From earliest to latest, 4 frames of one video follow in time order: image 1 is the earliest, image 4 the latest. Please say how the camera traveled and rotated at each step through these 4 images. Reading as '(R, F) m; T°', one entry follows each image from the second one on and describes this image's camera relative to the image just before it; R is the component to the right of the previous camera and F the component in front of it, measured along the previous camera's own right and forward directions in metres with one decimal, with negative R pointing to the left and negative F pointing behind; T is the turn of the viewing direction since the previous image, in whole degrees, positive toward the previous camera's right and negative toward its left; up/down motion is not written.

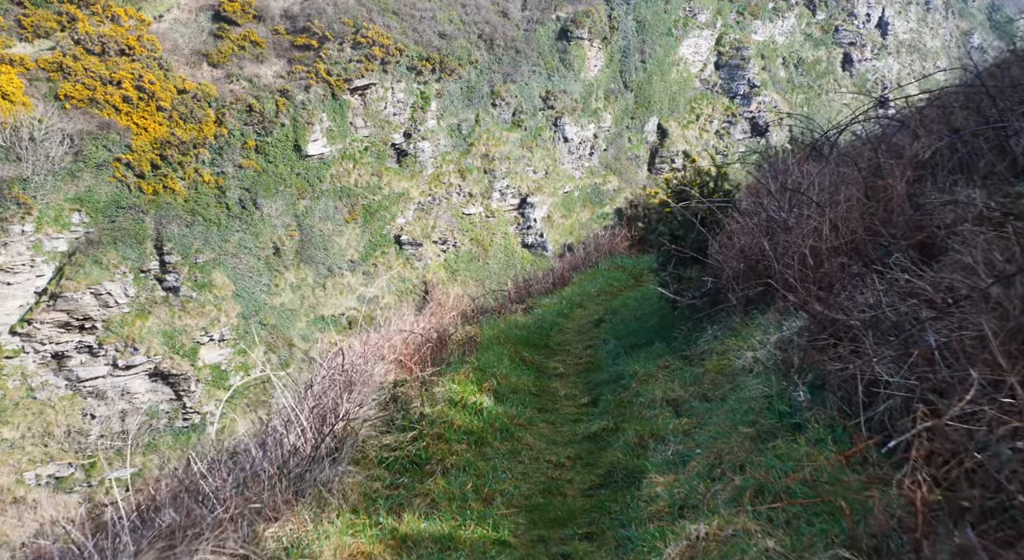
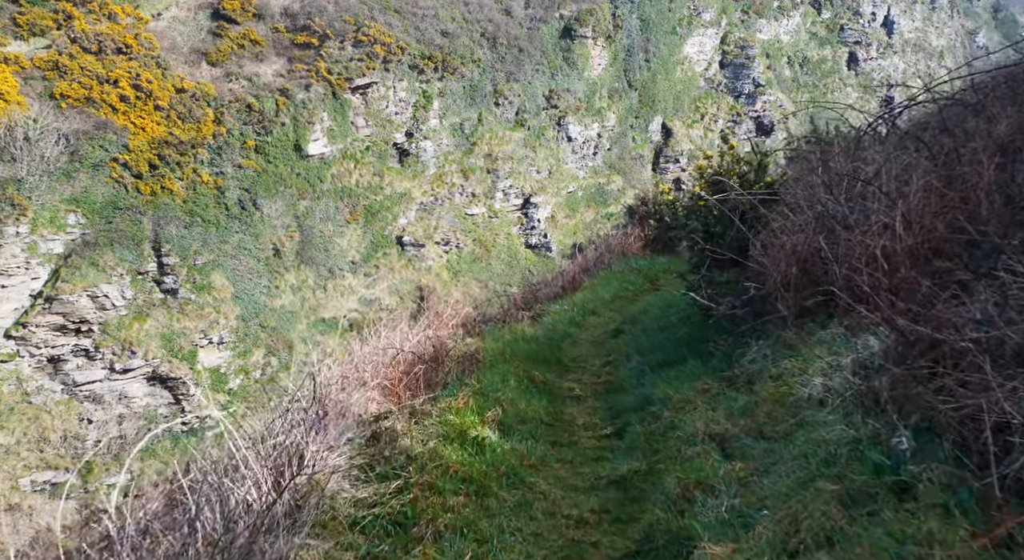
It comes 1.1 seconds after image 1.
(0.0, +0.5) m; 0°
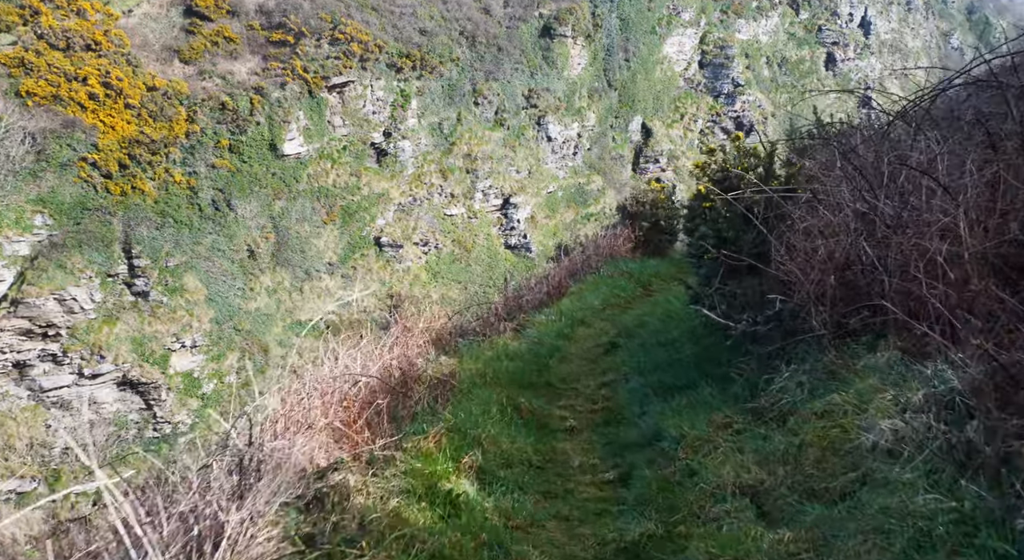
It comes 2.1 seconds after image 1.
(0.0, +0.5) m; +1°
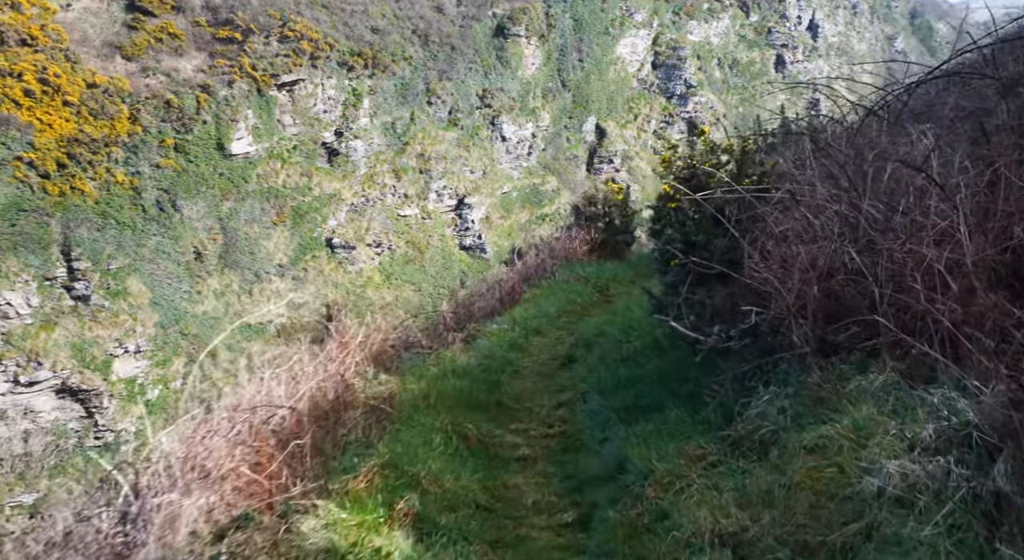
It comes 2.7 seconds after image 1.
(-0.1, +0.6) m; +3°
